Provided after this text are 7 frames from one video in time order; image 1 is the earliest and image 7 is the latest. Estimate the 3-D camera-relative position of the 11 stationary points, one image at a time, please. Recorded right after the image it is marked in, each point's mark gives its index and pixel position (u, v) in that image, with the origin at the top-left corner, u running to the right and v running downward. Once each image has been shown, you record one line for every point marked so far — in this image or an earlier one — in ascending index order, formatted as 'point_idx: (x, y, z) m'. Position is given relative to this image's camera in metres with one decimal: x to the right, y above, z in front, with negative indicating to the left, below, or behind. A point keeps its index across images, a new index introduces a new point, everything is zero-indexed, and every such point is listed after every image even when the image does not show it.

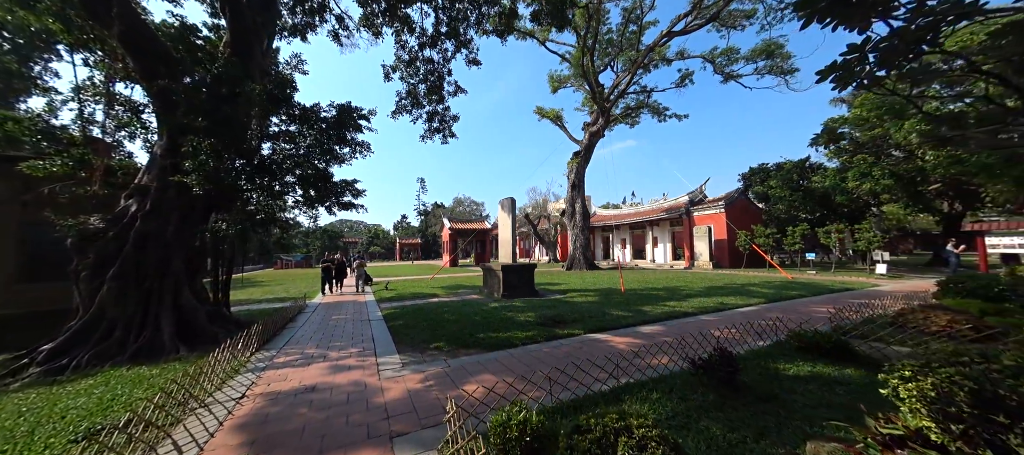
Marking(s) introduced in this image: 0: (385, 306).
0: (-2.9, -1.8, +7.3) m
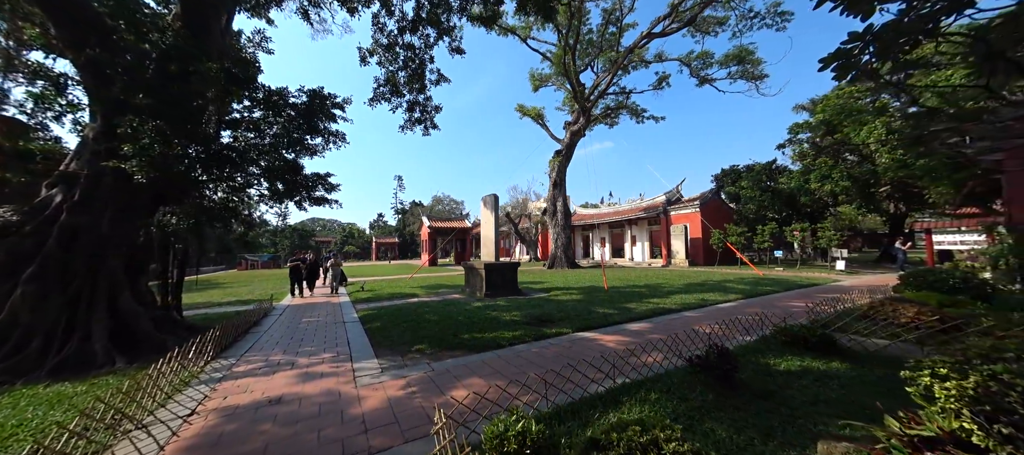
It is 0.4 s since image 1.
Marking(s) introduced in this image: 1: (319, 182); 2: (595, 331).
0: (-3.2, -1.7, +6.9) m
1: (-4.1, +1.0, +6.7) m
2: (+1.2, -1.5, +4.6) m
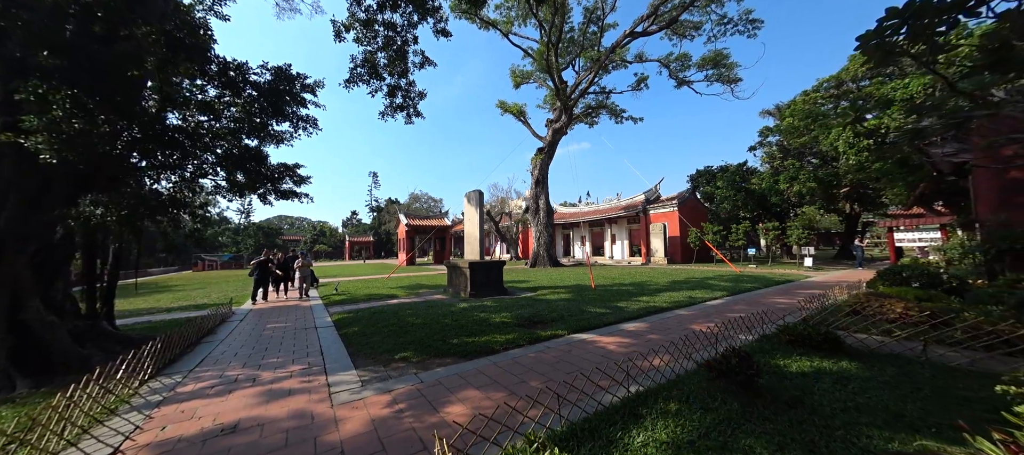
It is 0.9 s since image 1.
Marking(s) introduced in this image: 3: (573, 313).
0: (-3.5, -1.7, +6.3) m
1: (-4.3, +1.0, +6.1) m
2: (+1.1, -1.5, +4.4) m
3: (+1.1, -1.5, +5.6) m
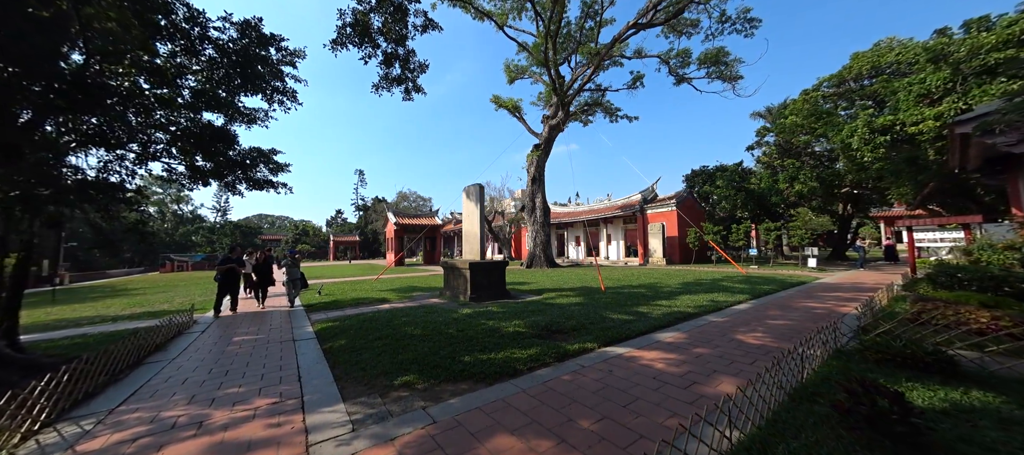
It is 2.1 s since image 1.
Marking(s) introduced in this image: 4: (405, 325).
0: (-3.4, -1.6, +5.5) m
1: (-4.2, +1.1, +5.2) m
2: (+1.3, -1.4, +3.7) m
3: (+1.3, -1.4, +4.9) m
4: (-1.7, -1.5, +4.9) m
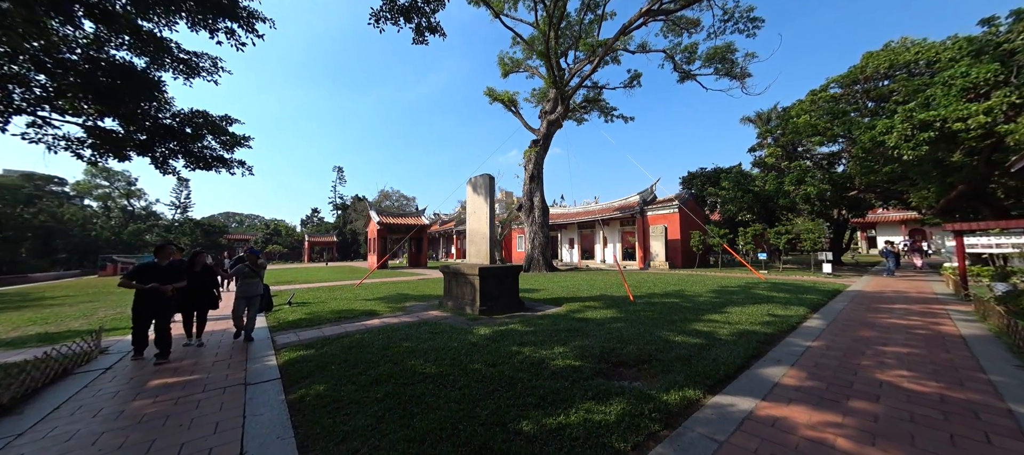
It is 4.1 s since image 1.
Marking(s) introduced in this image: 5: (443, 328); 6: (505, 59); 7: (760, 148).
0: (-2.9, -1.5, +4.1) m
1: (-3.7, +1.2, +3.8) m
2: (+1.9, -1.3, +2.6) m
3: (+1.7, -1.4, +3.8) m
4: (-1.2, -1.4, +3.6) m
5: (-1.0, -1.5, +4.8) m
6: (-0.3, +10.3, +19.3) m
7: (+13.6, +4.4, +17.4) m
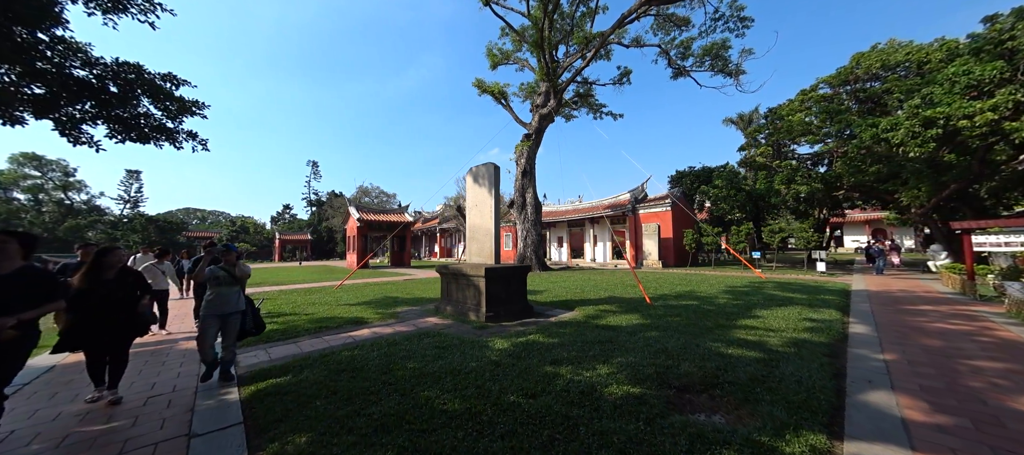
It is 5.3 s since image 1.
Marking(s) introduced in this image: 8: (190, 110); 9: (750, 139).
0: (-2.6, -1.4, +3.2) m
1: (-3.3, +1.3, +2.9) m
2: (+2.2, -1.3, +2.0) m
3: (+2.0, -1.3, +3.2) m
4: (-0.9, -1.4, +2.8) m
5: (-0.8, -1.4, +4.0) m
6: (-0.9, +10.4, +18.5) m
7: (+13.1, +4.4, +17.4) m
8: (-3.4, +1.3, +3.4) m
9: (+13.0, +4.8, +17.3) m
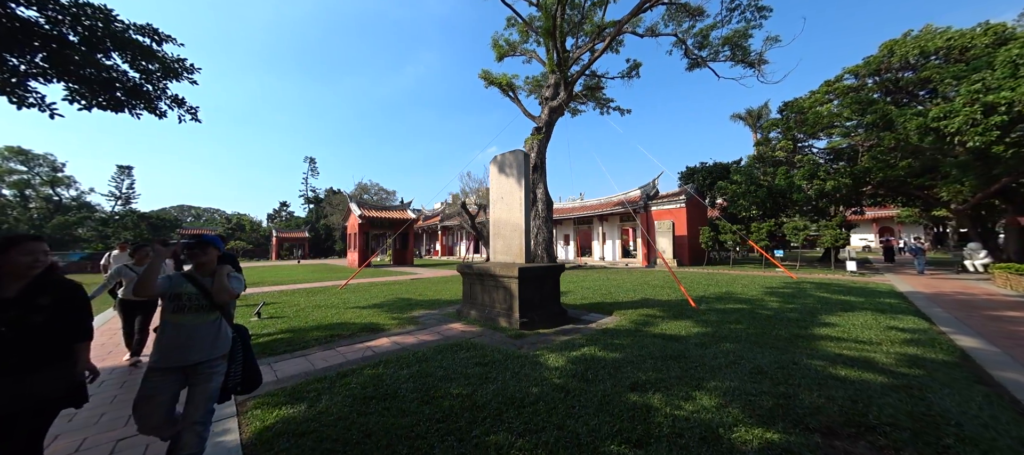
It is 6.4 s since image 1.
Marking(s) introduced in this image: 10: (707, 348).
0: (-2.0, -1.3, +2.5) m
1: (-2.8, +1.4, +2.2) m
2: (+2.8, -1.2, +1.4) m
3: (+2.6, -1.3, +2.6) m
4: (-0.3, -1.3, +2.2) m
5: (-0.2, -1.4, +3.4) m
6: (-0.4, +10.6, +17.7) m
7: (+13.5, +4.6, +16.9) m
8: (-2.9, +1.3, +2.7) m
9: (+13.5, +5.0, +16.7) m
10: (+2.2, -1.3, +3.6) m
